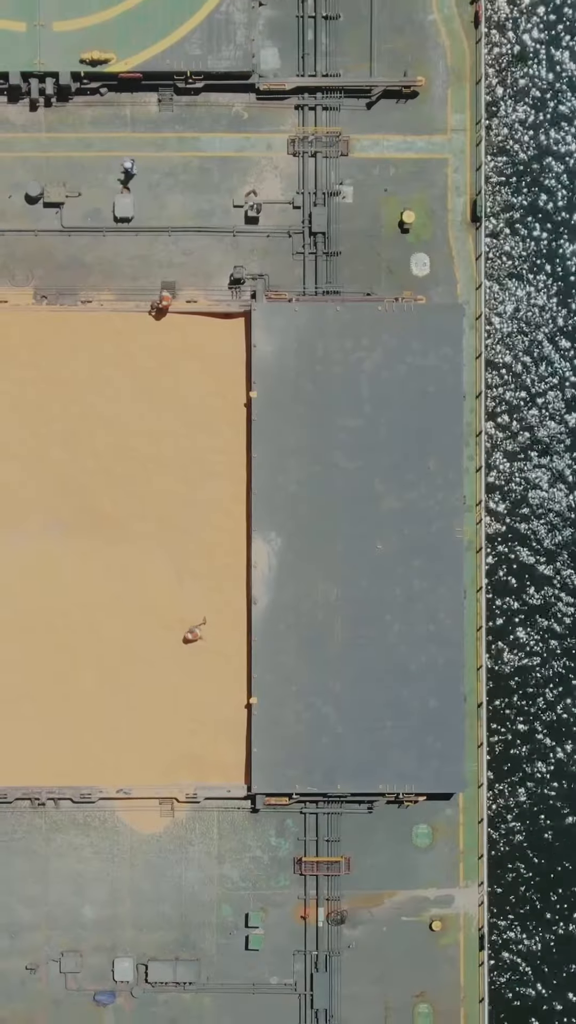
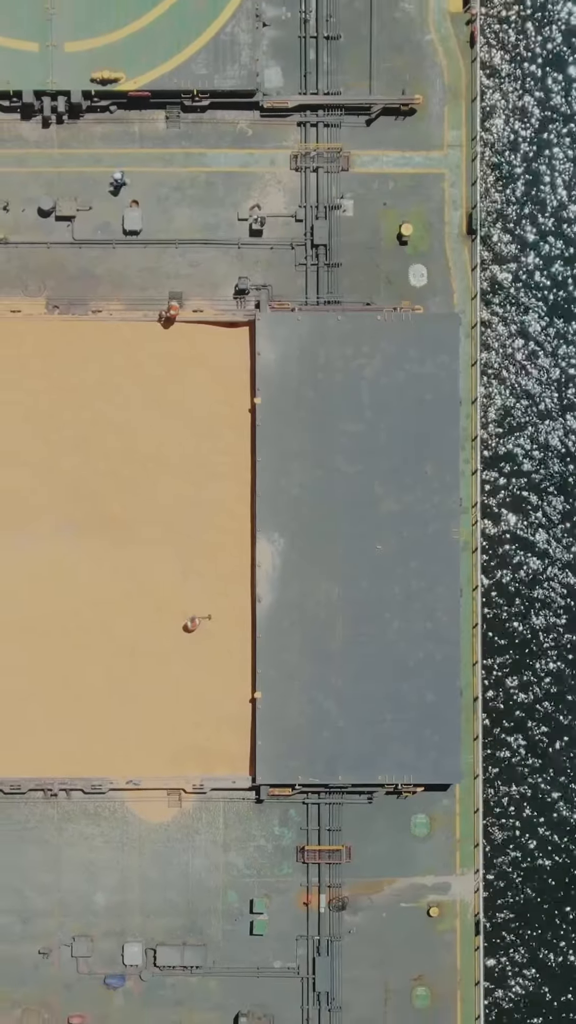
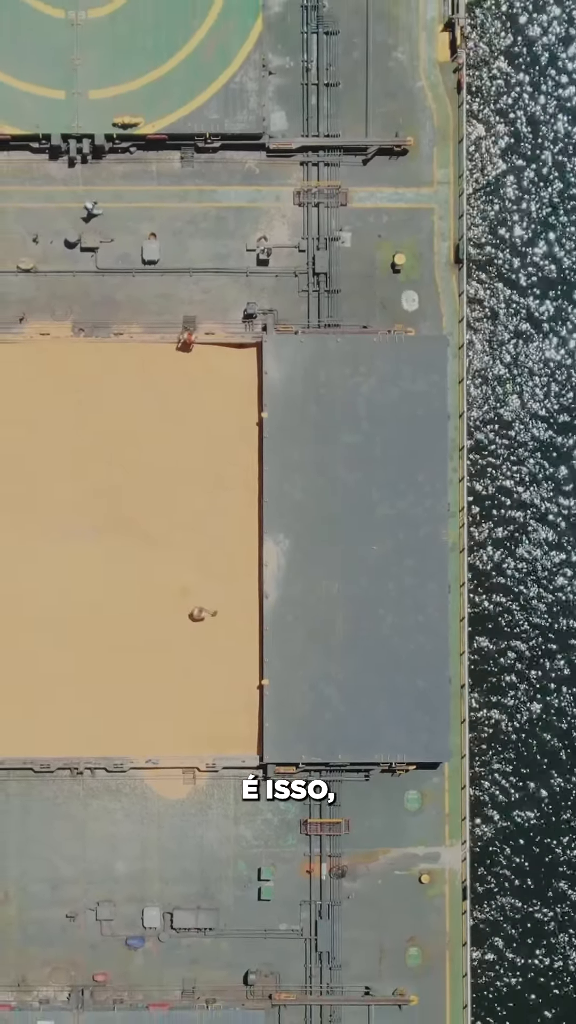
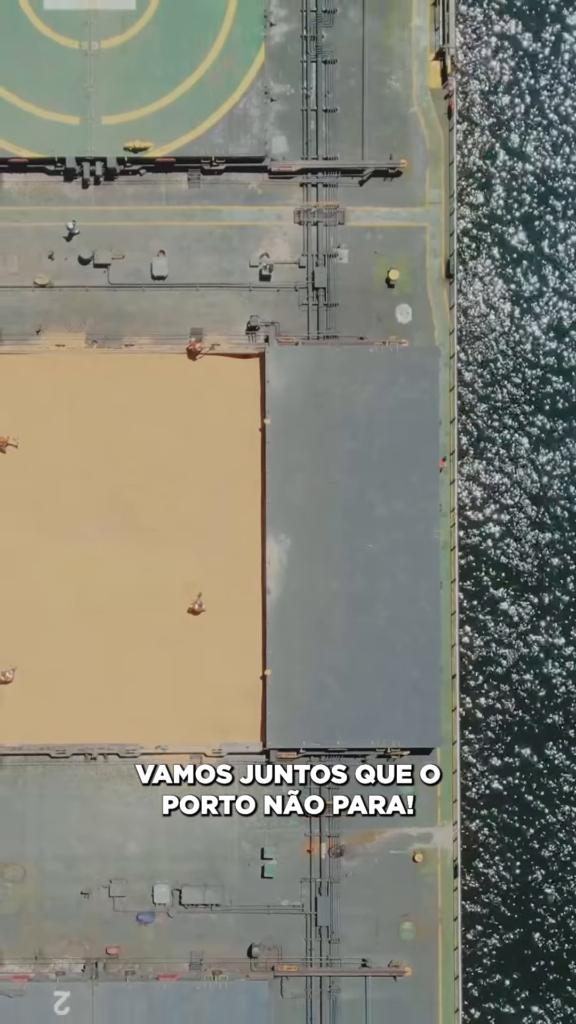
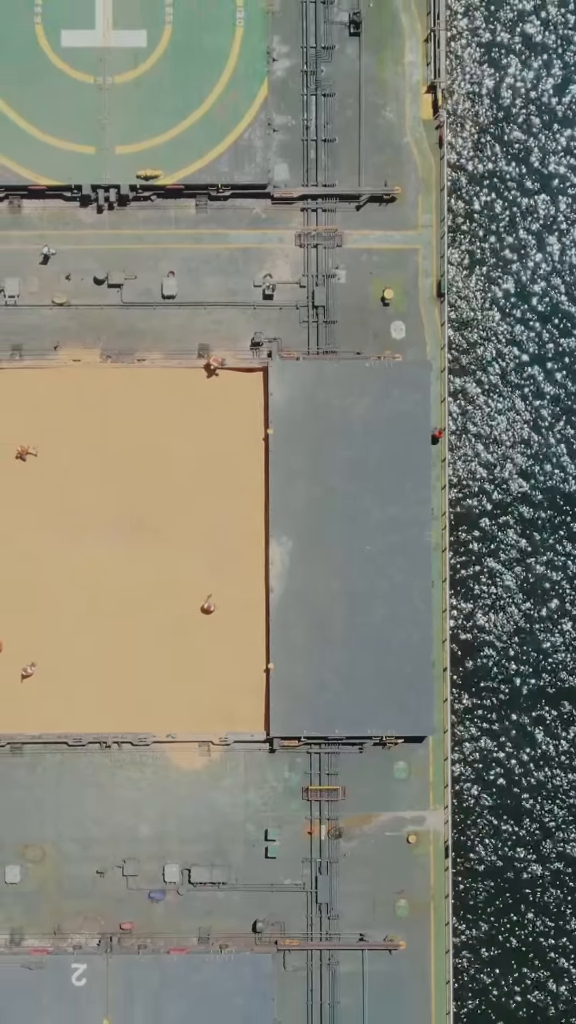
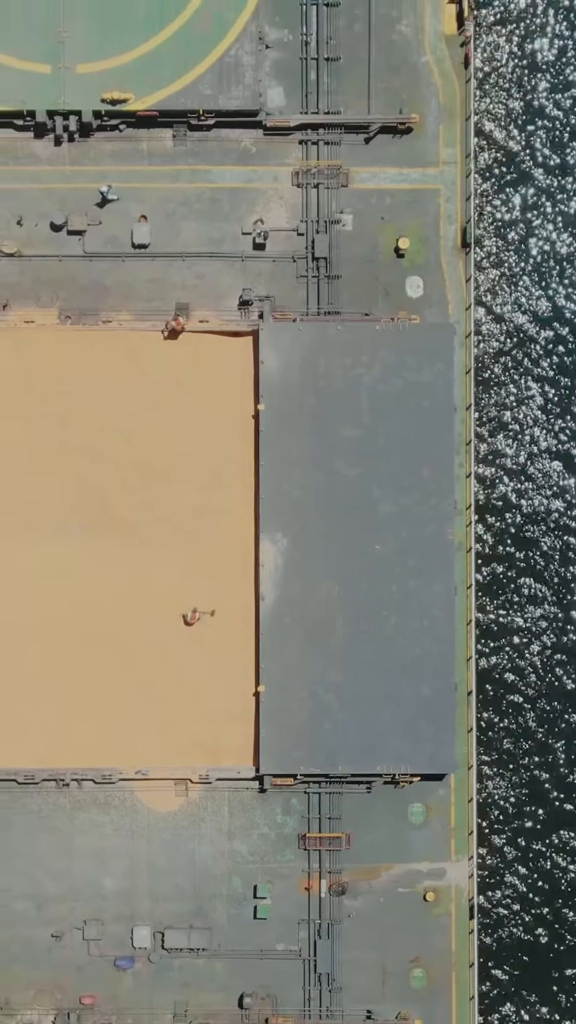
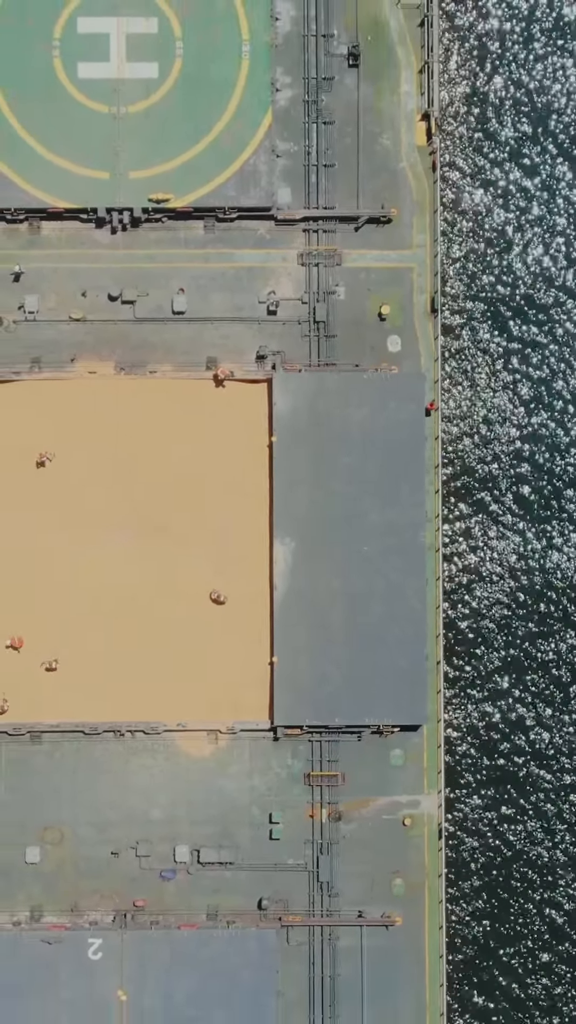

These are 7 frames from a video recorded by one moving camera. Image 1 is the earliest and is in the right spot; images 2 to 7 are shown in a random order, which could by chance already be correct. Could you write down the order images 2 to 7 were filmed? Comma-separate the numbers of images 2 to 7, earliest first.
2, 6, 3, 4, 5, 7
